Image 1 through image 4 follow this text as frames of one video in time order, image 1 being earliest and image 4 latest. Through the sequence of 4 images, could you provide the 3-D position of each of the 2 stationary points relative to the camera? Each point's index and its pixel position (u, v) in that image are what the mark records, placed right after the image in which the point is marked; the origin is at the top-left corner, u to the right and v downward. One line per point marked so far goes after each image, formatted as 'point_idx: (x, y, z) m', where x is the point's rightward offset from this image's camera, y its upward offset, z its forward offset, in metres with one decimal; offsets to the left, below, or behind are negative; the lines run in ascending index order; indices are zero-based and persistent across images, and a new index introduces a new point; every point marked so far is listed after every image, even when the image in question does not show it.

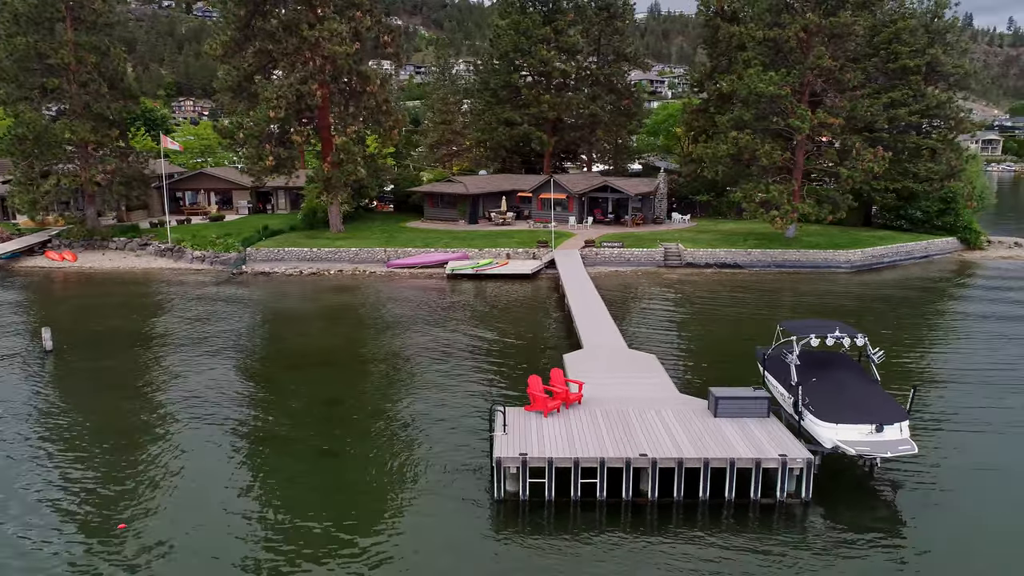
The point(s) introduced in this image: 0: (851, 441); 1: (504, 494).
0: (+7.8, -3.5, +16.5) m
1: (0.0, -4.8, +16.7) m
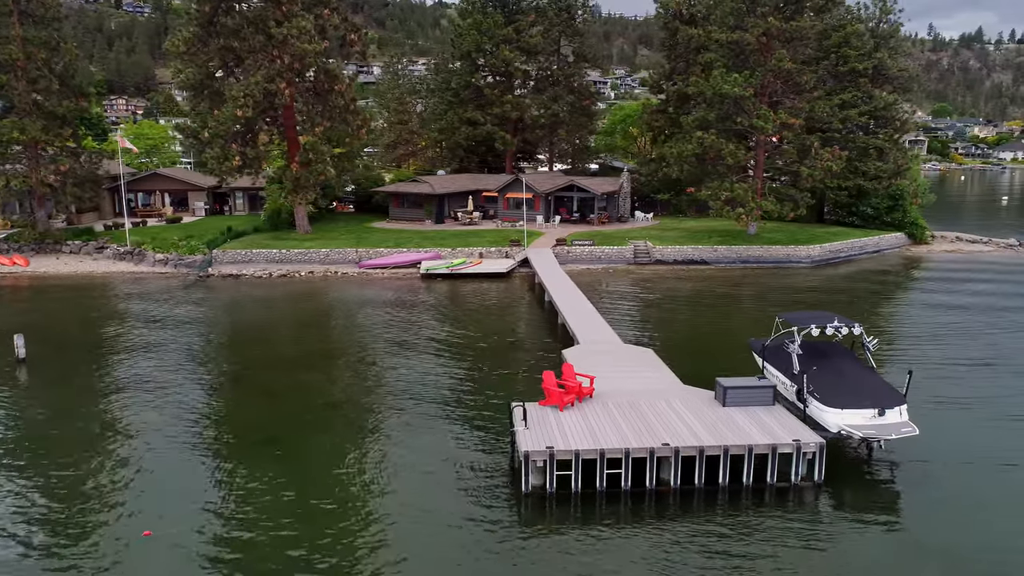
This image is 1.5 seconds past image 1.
0: (+8.4, -3.3, +17.3) m
1: (+0.5, -4.8, +17.0) m
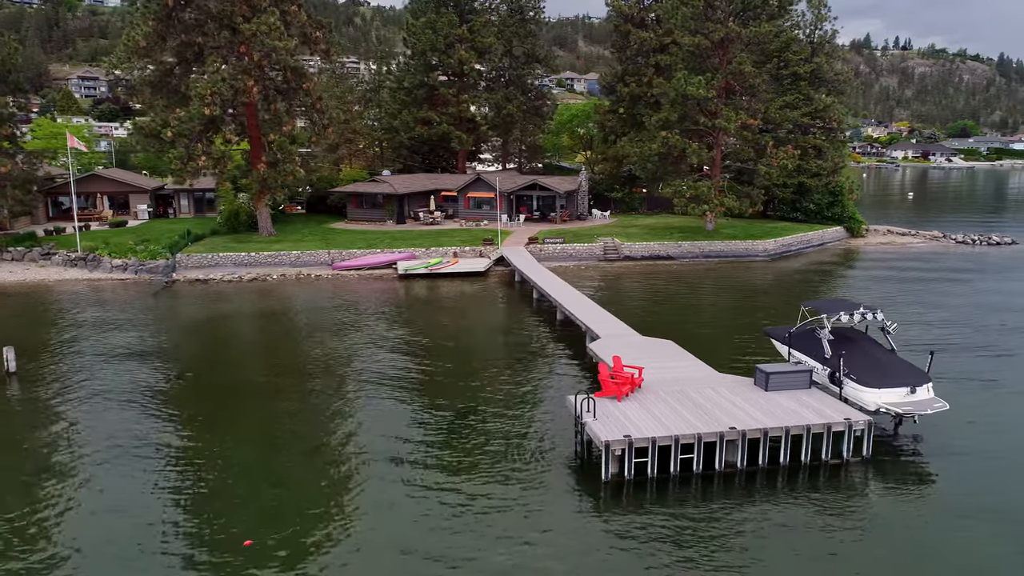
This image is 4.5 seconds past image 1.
0: (+10.0, -3.0, +18.8) m
1: (+2.3, -4.6, +17.5) m
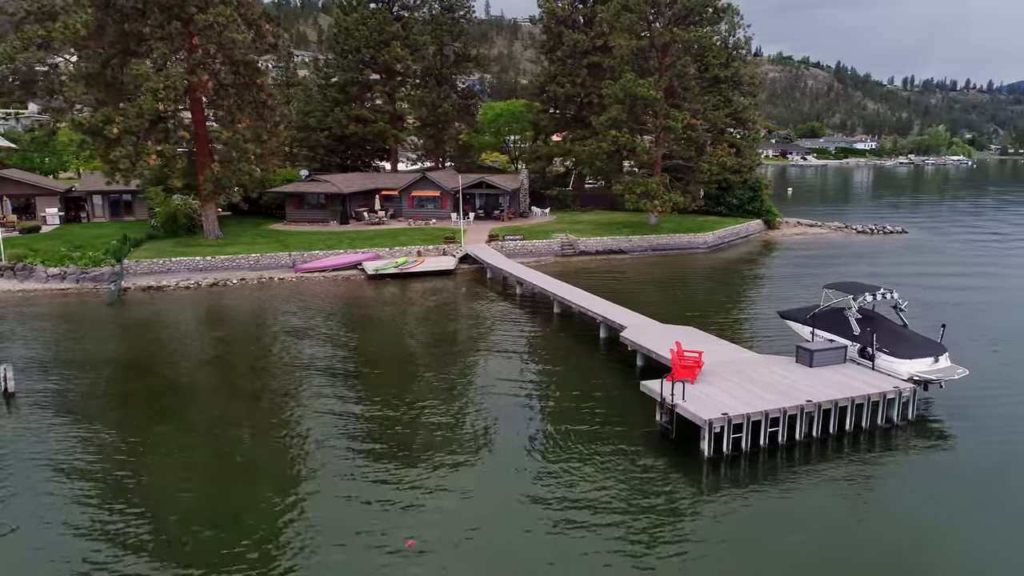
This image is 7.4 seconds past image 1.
0: (+12.2, -2.5, +21.1) m
1: (+4.8, -4.3, +18.6) m
